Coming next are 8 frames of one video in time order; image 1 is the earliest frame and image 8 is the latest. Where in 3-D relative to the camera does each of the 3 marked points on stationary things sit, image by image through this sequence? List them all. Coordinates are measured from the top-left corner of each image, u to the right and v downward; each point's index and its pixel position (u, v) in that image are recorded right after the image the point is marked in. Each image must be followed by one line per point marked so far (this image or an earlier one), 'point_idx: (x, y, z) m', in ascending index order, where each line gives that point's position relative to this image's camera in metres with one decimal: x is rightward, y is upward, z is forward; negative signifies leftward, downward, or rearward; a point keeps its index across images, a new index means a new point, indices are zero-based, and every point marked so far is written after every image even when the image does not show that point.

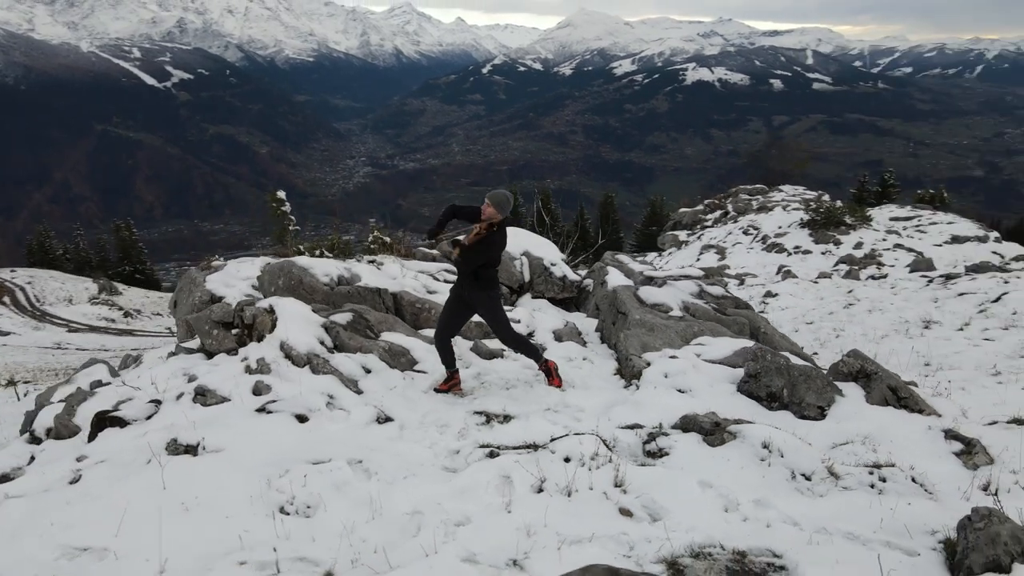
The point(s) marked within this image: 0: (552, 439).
0: (+0.4, -1.1, +5.2) m
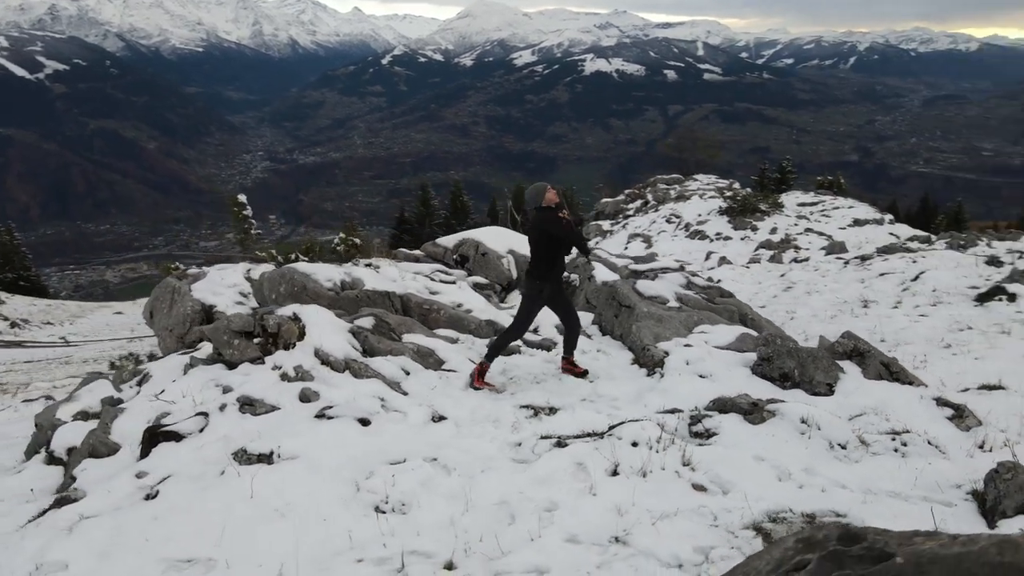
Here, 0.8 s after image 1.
0: (+0.8, -1.1, +5.7) m
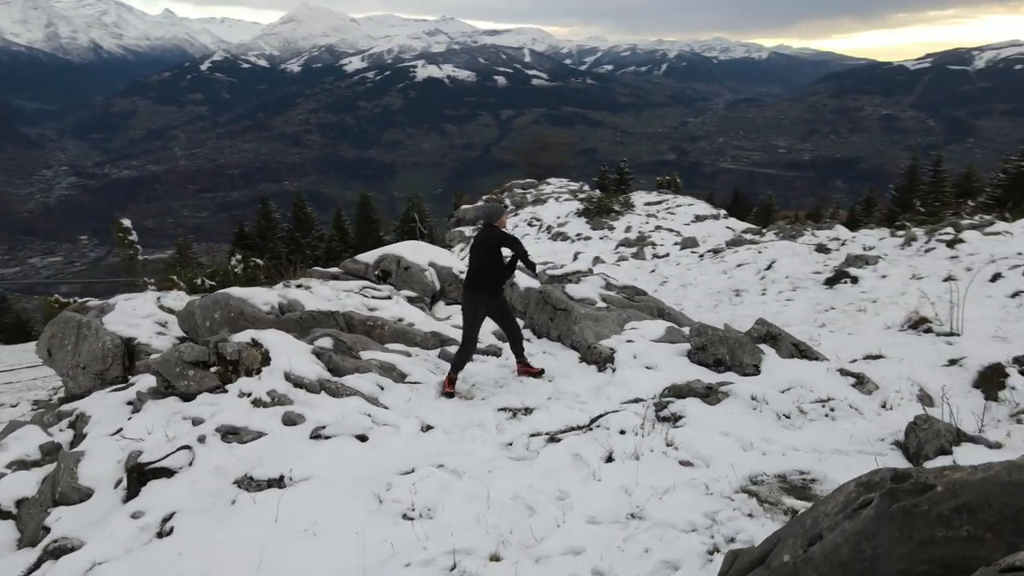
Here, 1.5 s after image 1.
0: (+0.7, -1.1, +6.3) m
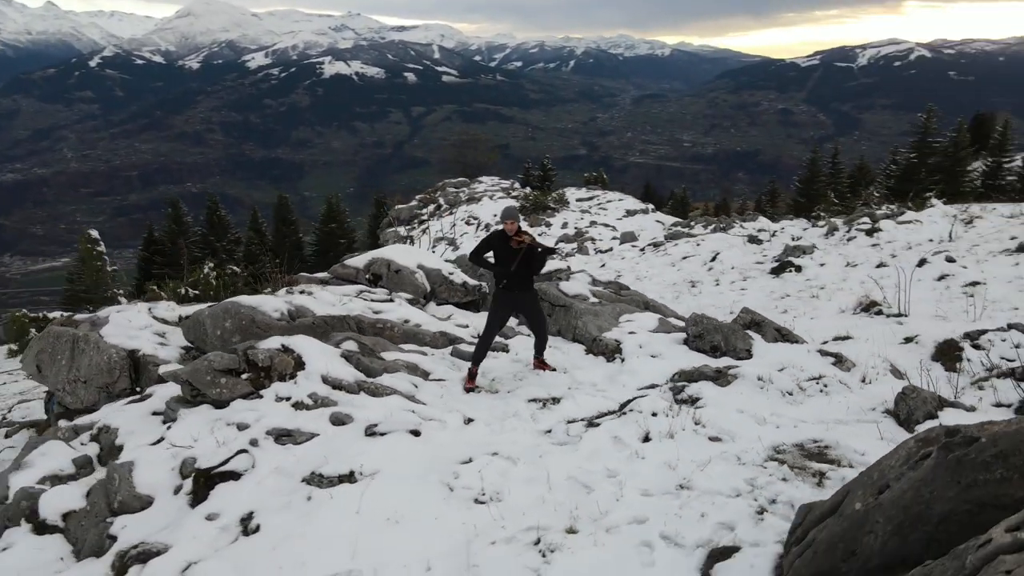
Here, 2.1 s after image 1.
0: (+1.1, -1.1, +6.9) m
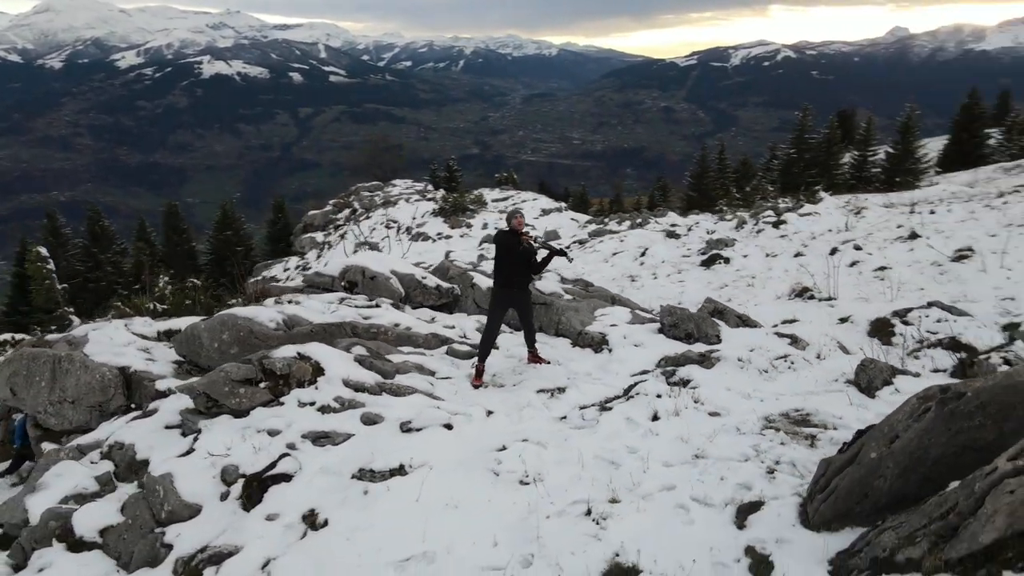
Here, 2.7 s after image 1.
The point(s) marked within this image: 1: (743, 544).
0: (+1.2, -1.1, +7.6) m
1: (+1.6, -1.8, +5.3) m
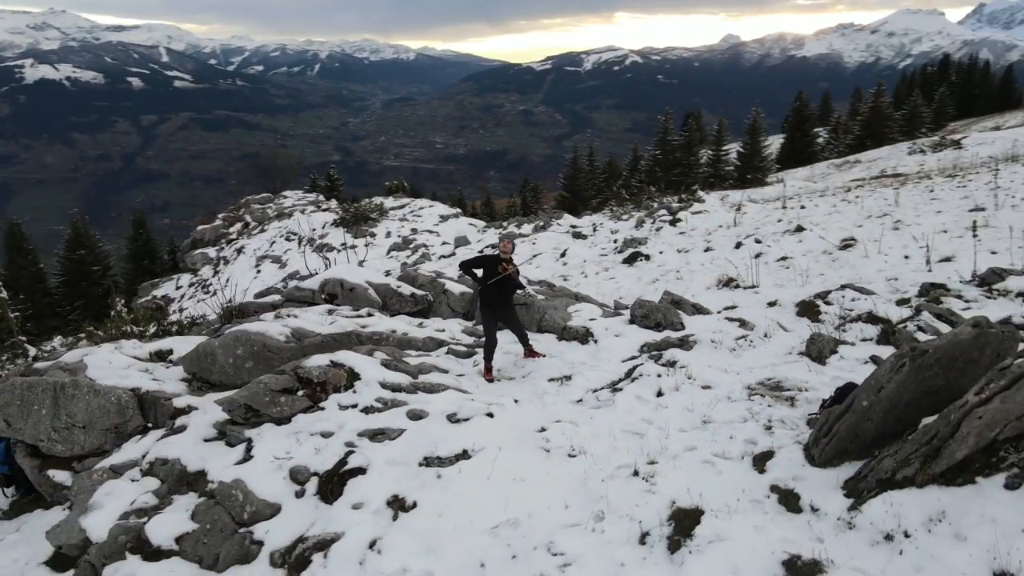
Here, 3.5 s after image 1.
0: (+1.4, -1.0, +8.8) m
1: (+2.3, -1.7, +6.5) m
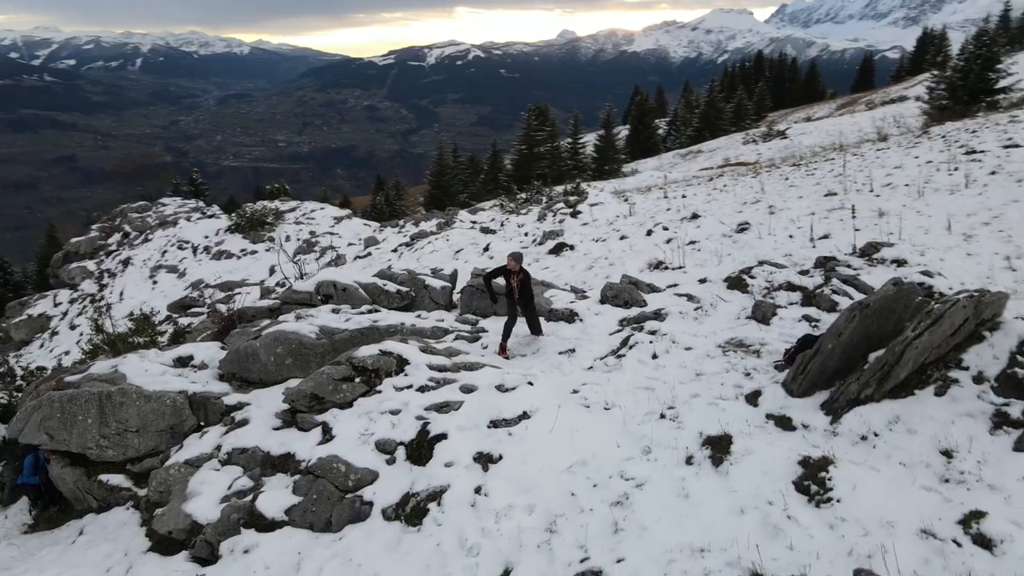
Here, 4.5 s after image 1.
0: (+1.6, -0.8, +10.6) m
1: (+2.9, -1.4, +8.6) m
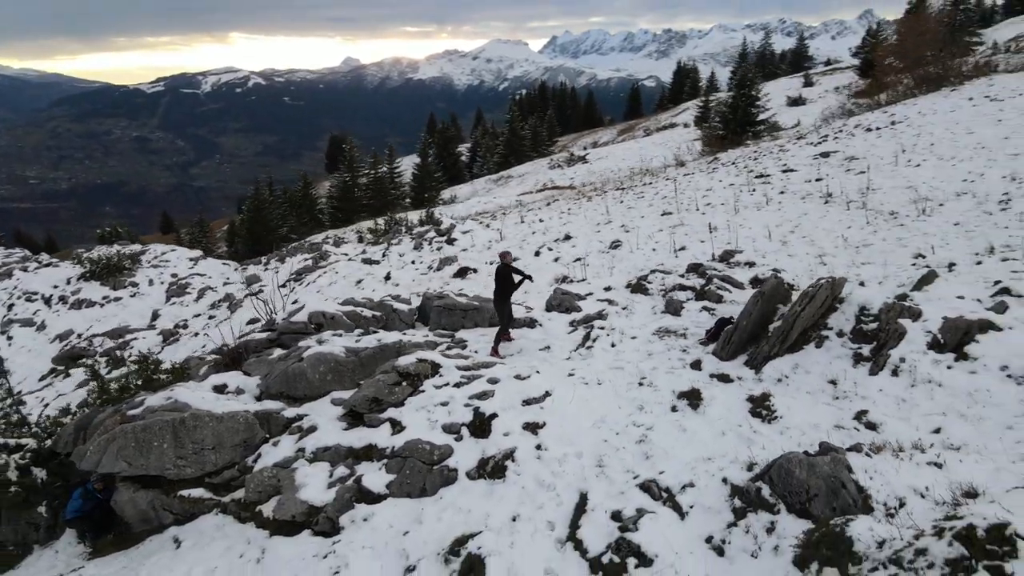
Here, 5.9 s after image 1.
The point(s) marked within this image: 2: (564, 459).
0: (+1.3, -0.9, +13.7) m
1: (+3.2, -1.4, +12.1) m
2: (+0.7, -2.3, +10.0) m
